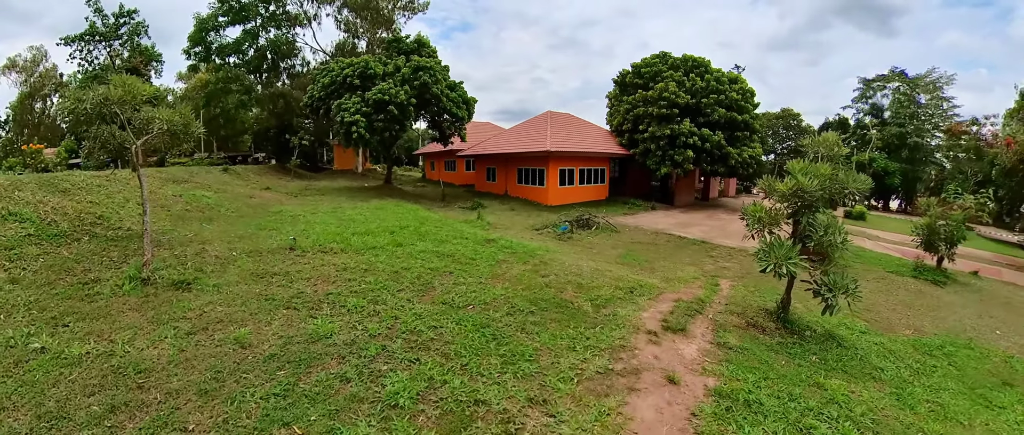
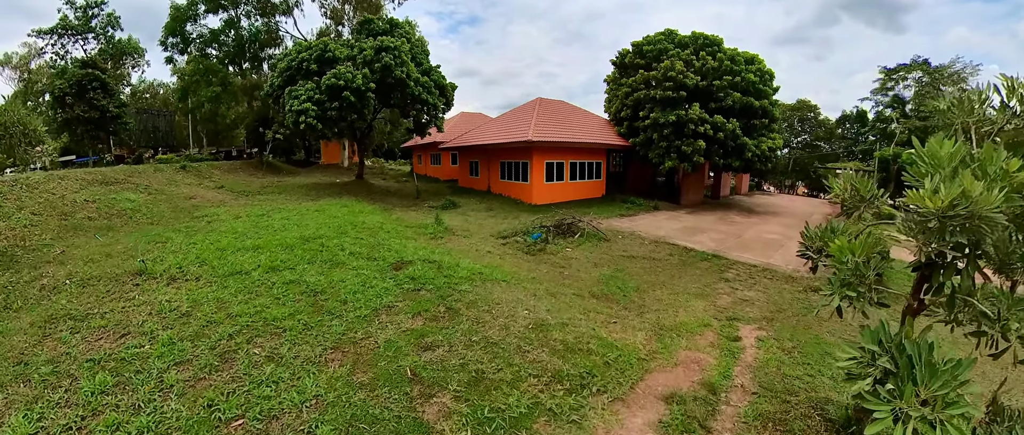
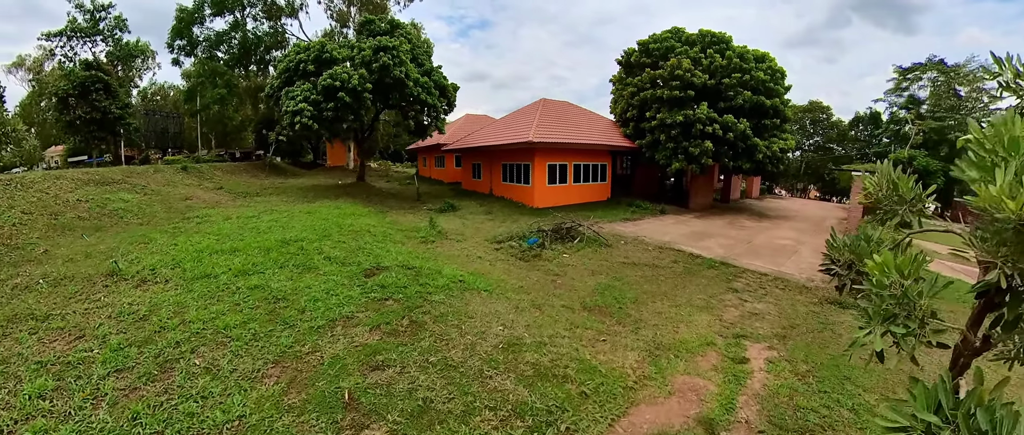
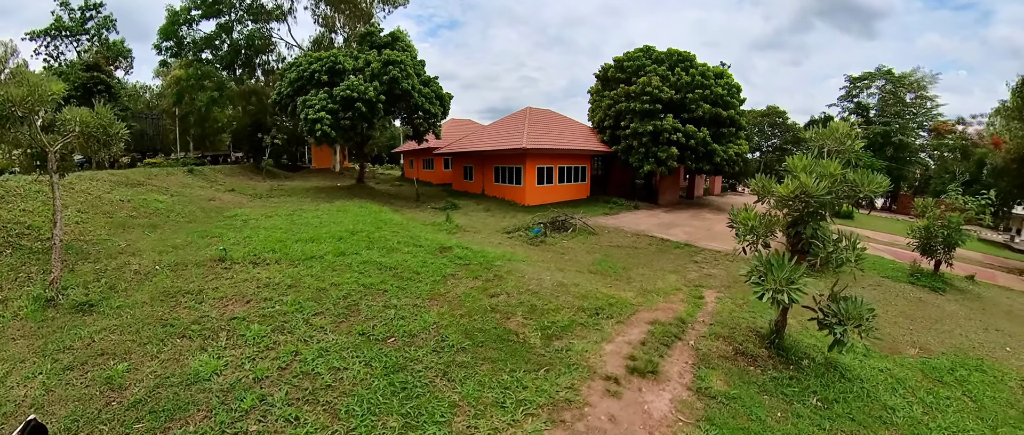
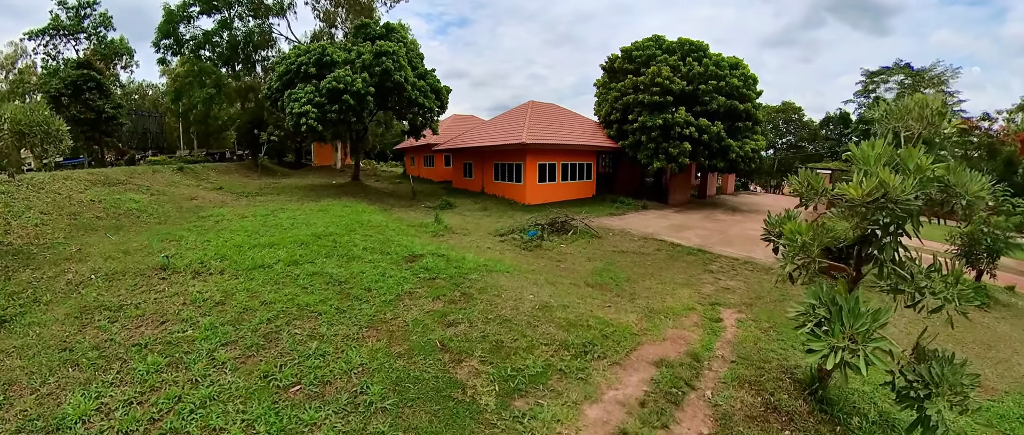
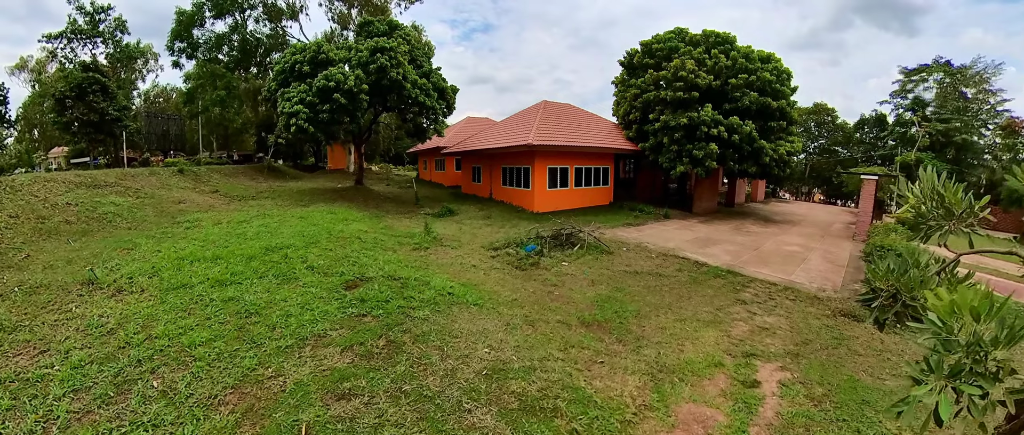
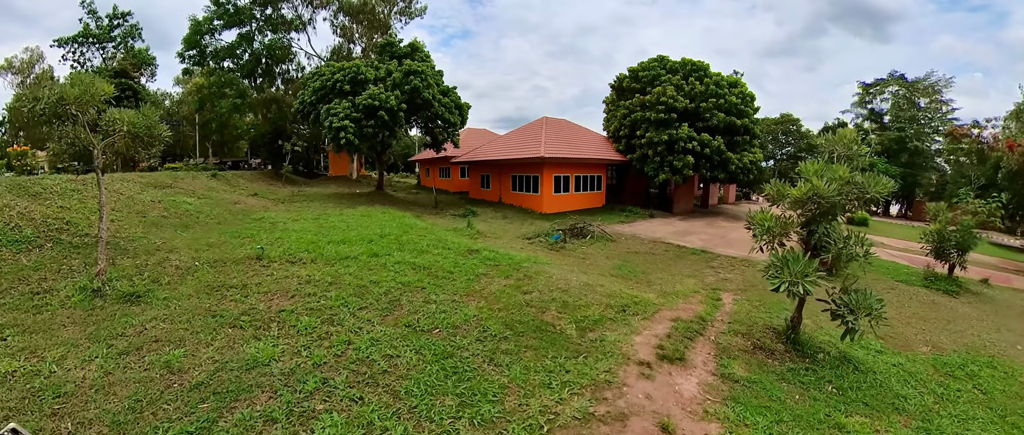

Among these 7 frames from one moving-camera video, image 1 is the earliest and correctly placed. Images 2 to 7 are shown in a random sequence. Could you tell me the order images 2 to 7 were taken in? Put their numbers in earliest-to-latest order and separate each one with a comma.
7, 4, 5, 2, 3, 6
